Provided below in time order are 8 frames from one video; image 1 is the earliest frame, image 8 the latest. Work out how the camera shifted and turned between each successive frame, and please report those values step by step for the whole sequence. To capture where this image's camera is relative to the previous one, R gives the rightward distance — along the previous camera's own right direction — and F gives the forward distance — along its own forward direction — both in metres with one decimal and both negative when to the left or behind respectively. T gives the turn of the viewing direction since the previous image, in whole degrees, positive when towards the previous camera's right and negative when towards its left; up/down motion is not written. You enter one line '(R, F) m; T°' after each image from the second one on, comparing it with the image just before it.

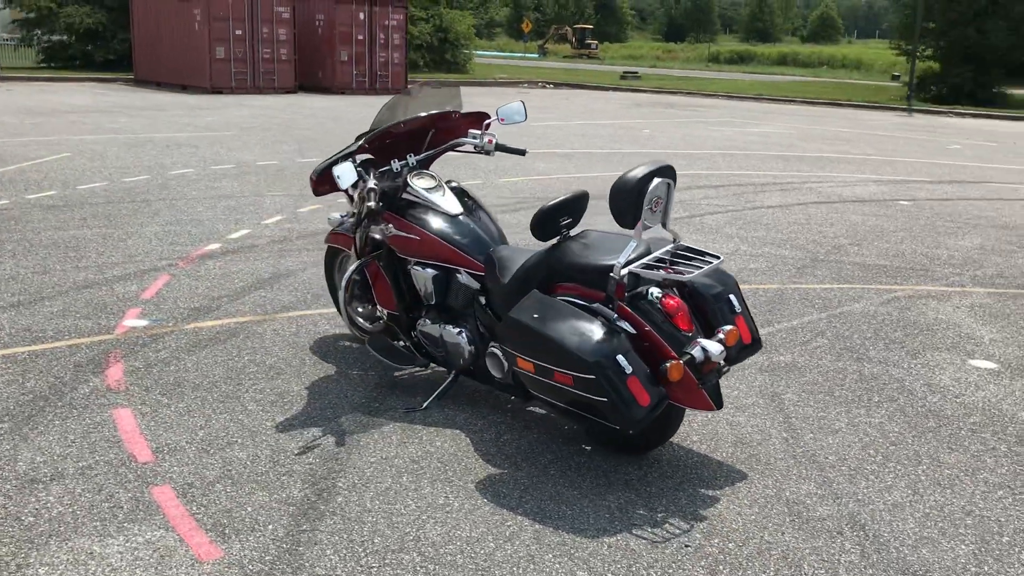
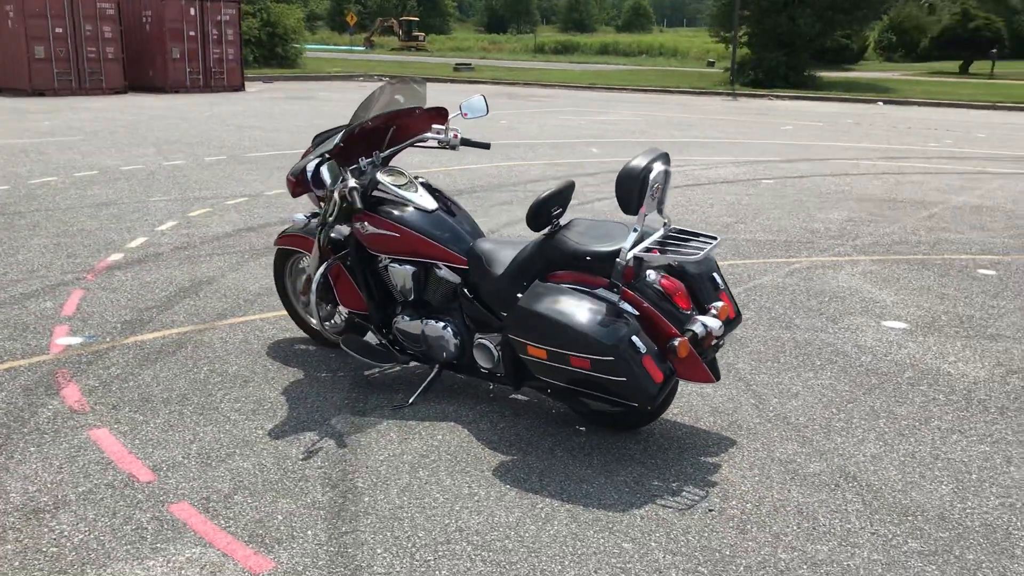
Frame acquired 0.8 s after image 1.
(-0.7, 0.0) m; +10°
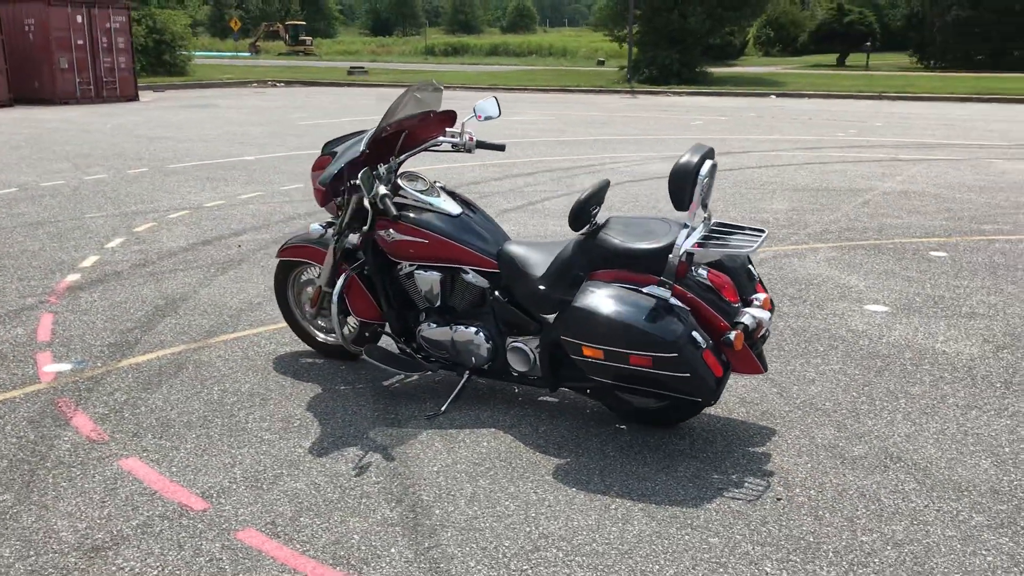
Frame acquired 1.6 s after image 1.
(-0.6, +0.1) m; +6°
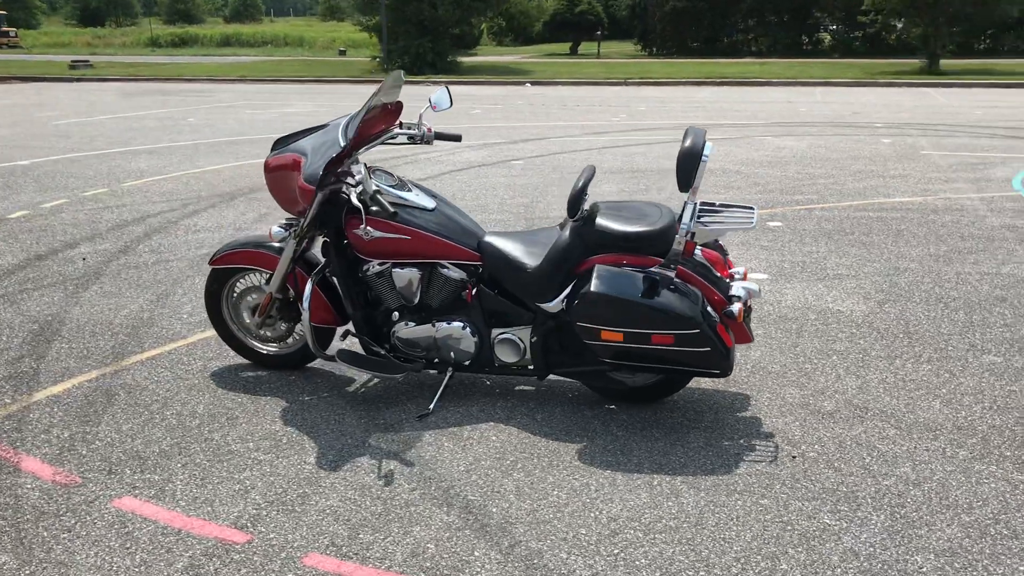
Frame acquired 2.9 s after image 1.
(-1.1, +0.2) m; +15°
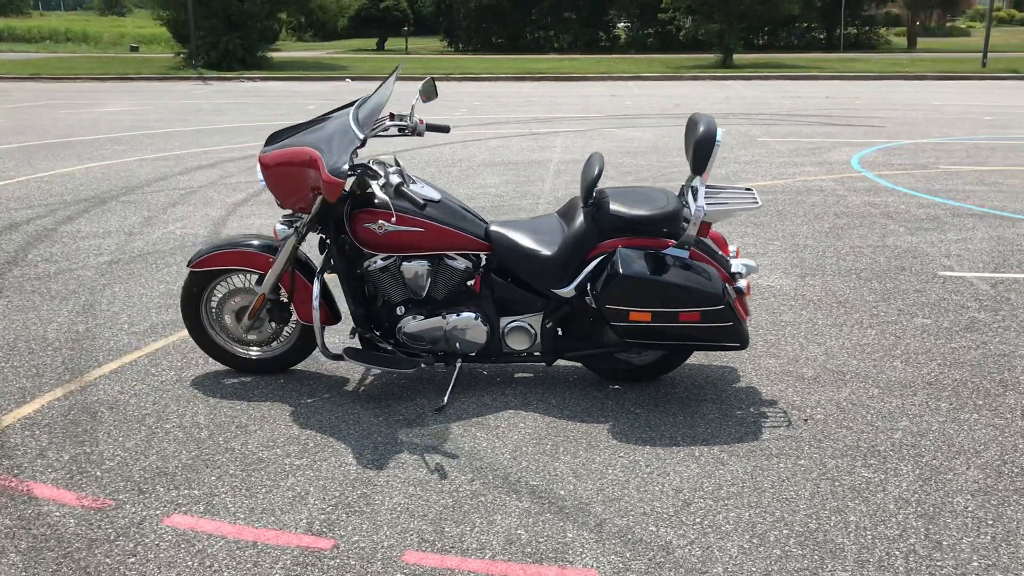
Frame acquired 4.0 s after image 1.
(-0.9, +0.1) m; +11°
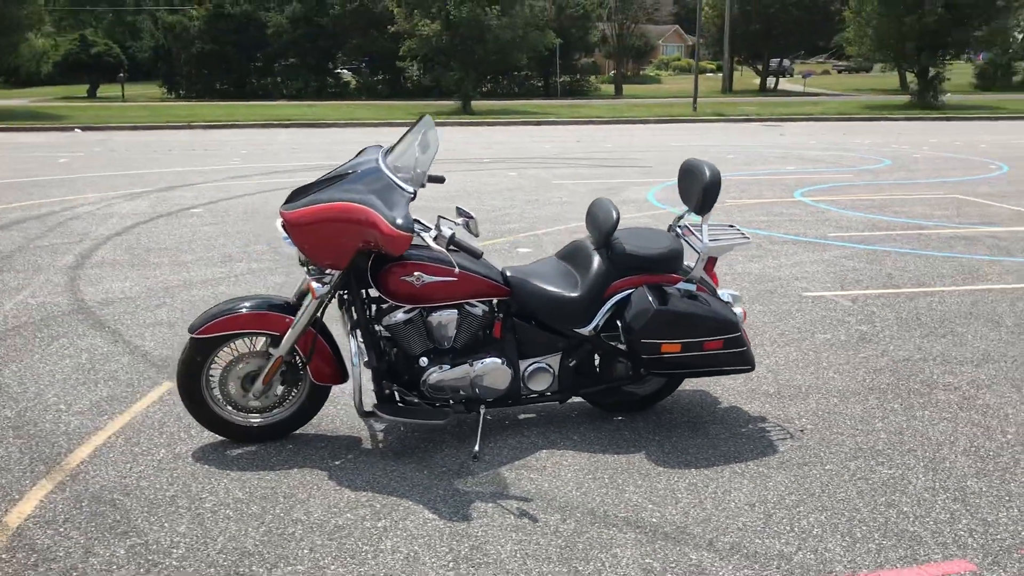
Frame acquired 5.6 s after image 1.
(-1.4, +0.1) m; +16°
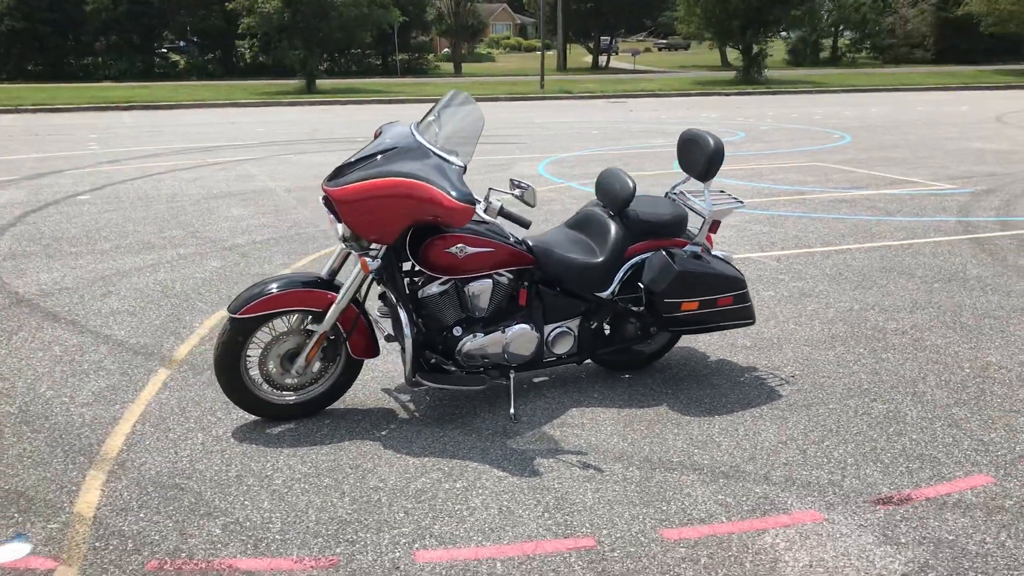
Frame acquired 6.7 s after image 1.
(-0.9, -0.1) m; +10°
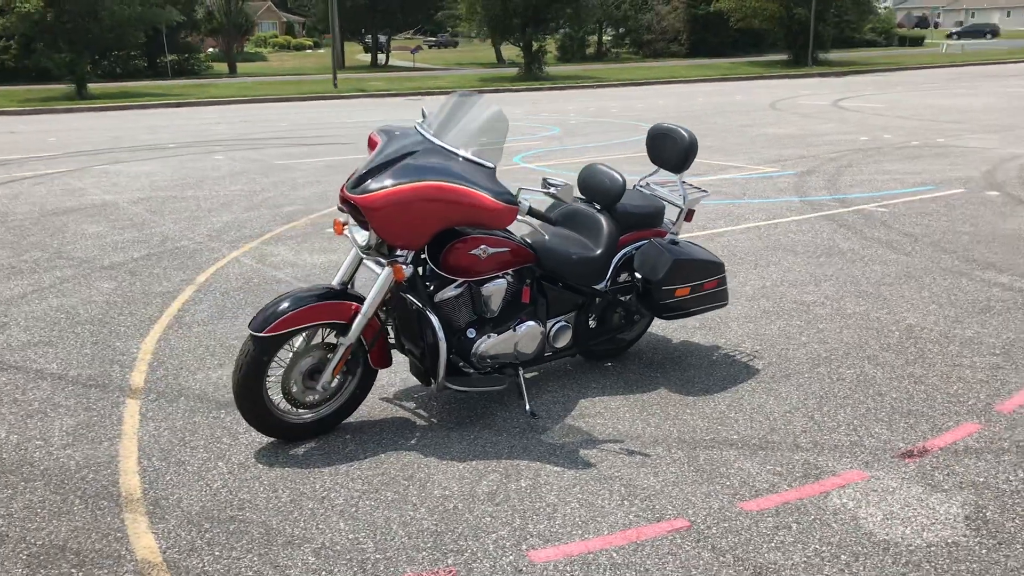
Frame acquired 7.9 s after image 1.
(-1.1, +0.1) m; +13°
